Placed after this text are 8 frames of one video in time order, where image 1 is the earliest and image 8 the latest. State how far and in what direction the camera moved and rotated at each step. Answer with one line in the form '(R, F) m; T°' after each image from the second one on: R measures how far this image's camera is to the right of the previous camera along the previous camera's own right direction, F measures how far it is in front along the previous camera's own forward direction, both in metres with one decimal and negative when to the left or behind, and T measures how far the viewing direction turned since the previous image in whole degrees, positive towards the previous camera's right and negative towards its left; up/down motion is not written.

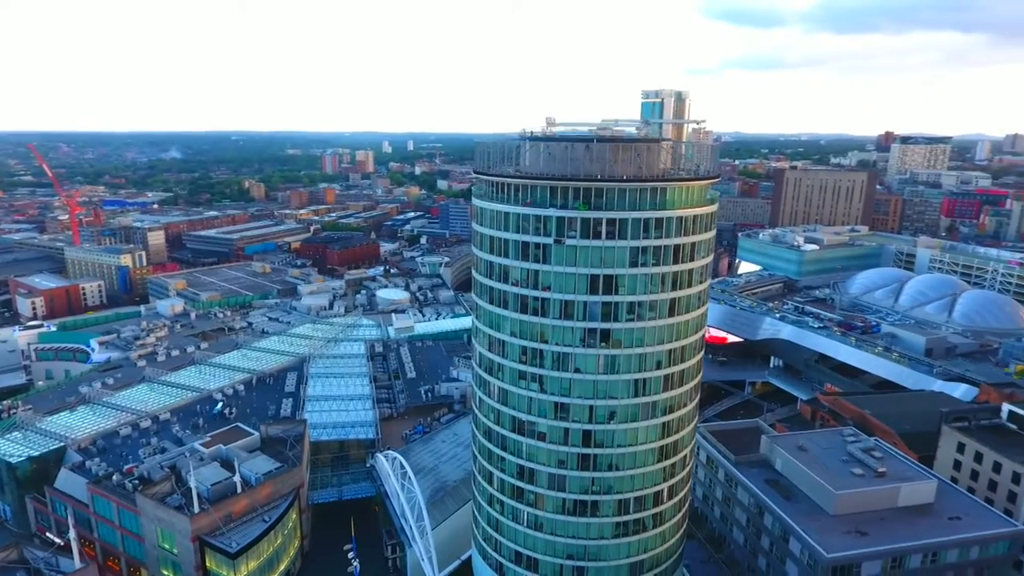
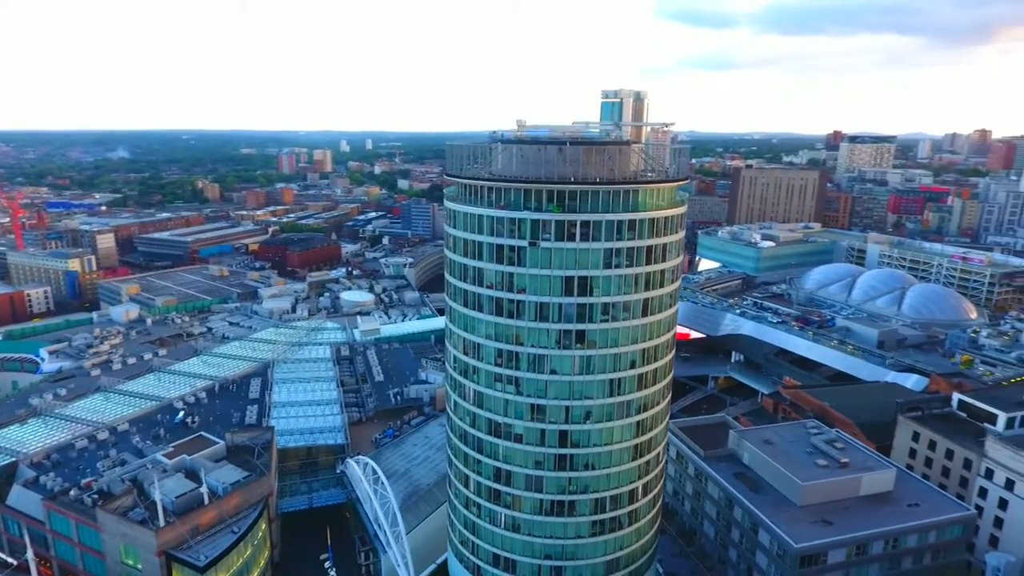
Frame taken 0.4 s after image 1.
(-1.0, 0.0) m; +3°
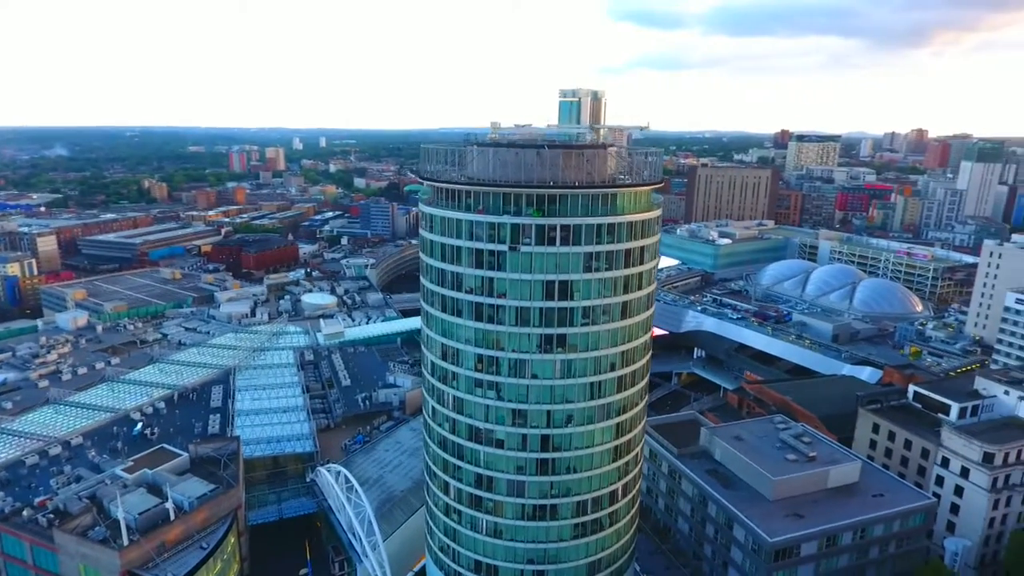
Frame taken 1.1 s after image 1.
(-1.6, +0.4) m; +4°
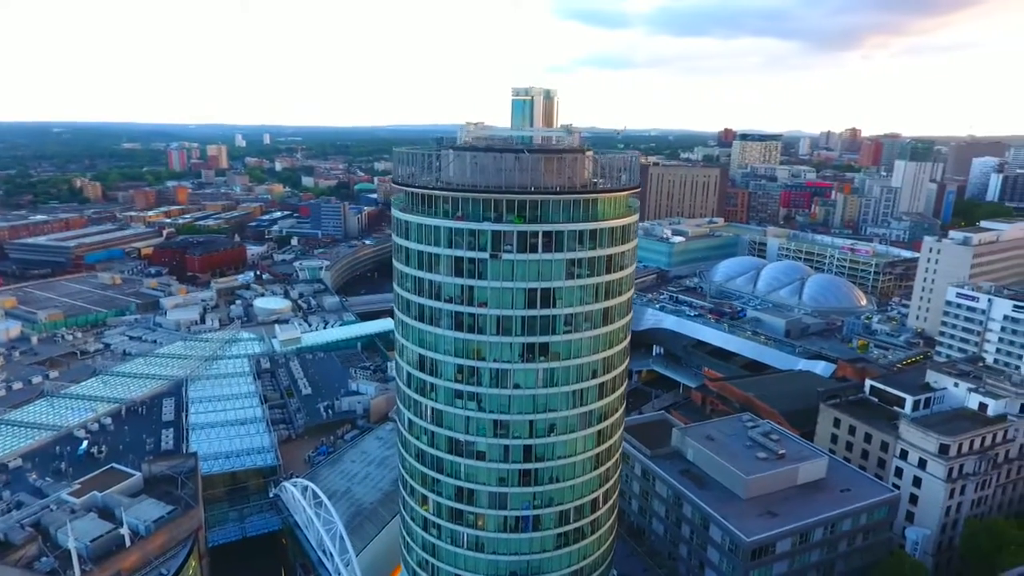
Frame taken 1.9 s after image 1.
(-2.0, +1.1) m; +4°
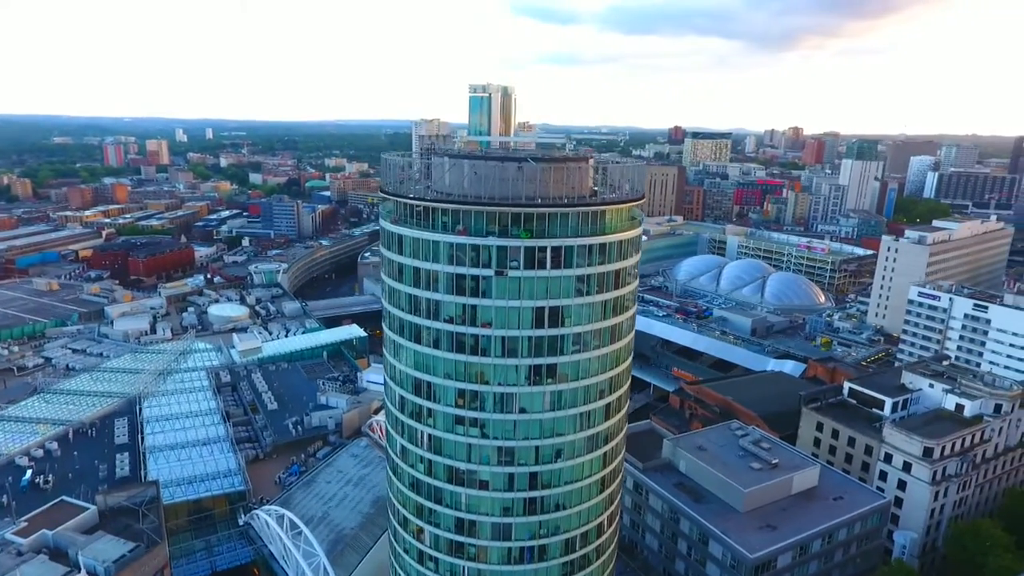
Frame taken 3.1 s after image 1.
(-3.3, +2.9) m; +4°
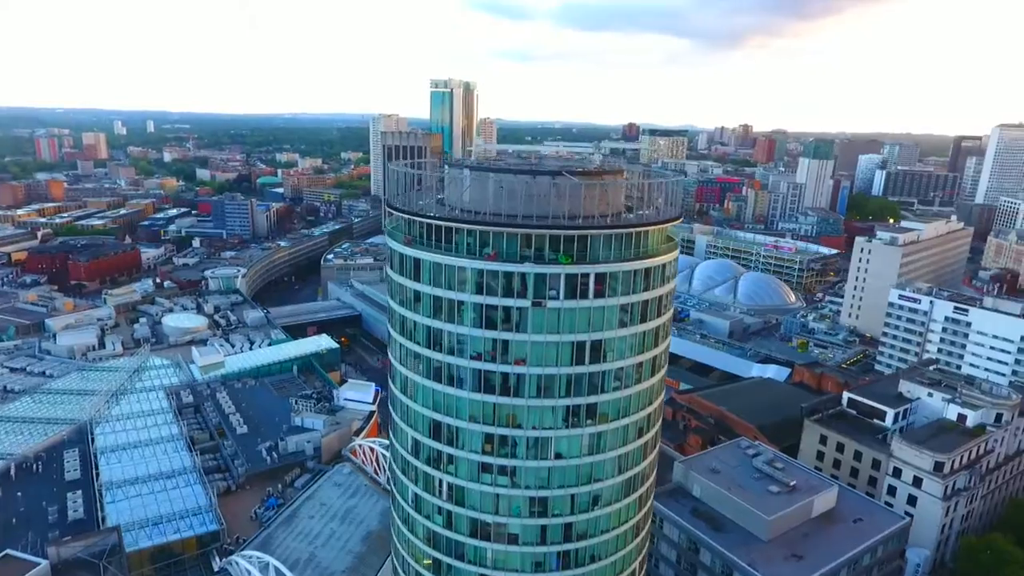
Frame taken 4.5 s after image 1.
(-4.4, +4.8) m; +4°
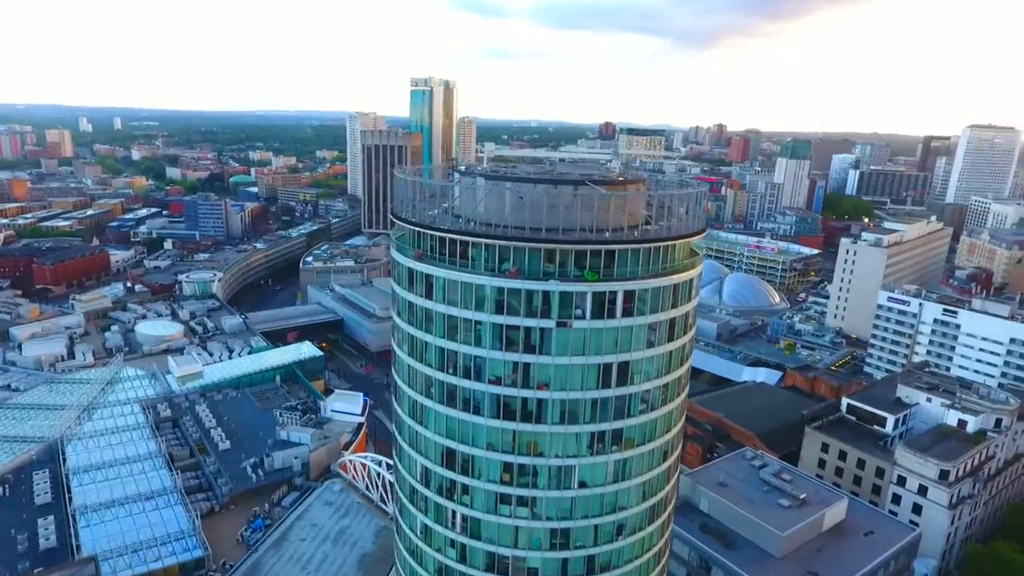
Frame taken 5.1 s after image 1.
(-2.3, +2.5) m; +2°
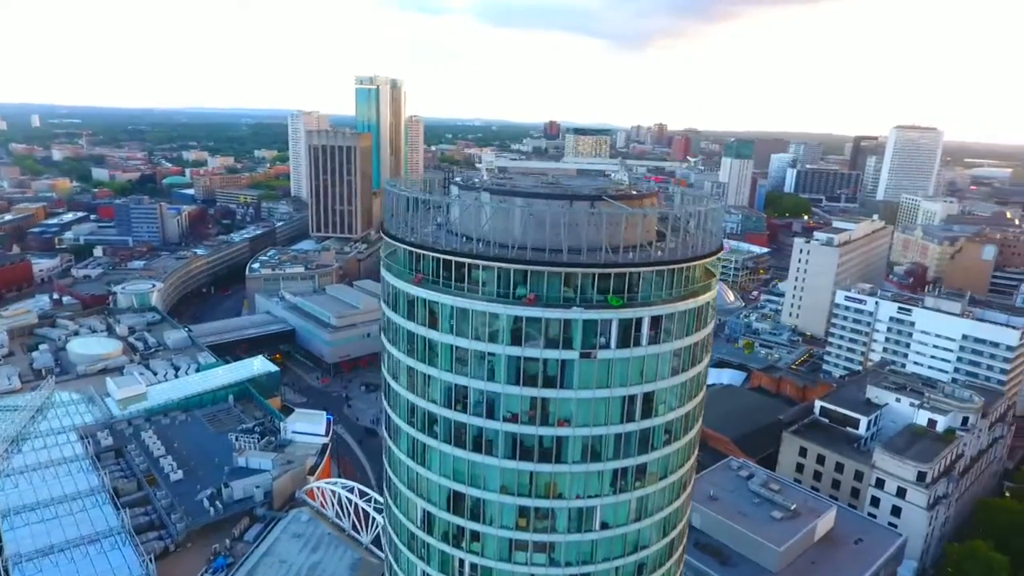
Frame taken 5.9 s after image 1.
(-3.1, +3.1) m; +5°
